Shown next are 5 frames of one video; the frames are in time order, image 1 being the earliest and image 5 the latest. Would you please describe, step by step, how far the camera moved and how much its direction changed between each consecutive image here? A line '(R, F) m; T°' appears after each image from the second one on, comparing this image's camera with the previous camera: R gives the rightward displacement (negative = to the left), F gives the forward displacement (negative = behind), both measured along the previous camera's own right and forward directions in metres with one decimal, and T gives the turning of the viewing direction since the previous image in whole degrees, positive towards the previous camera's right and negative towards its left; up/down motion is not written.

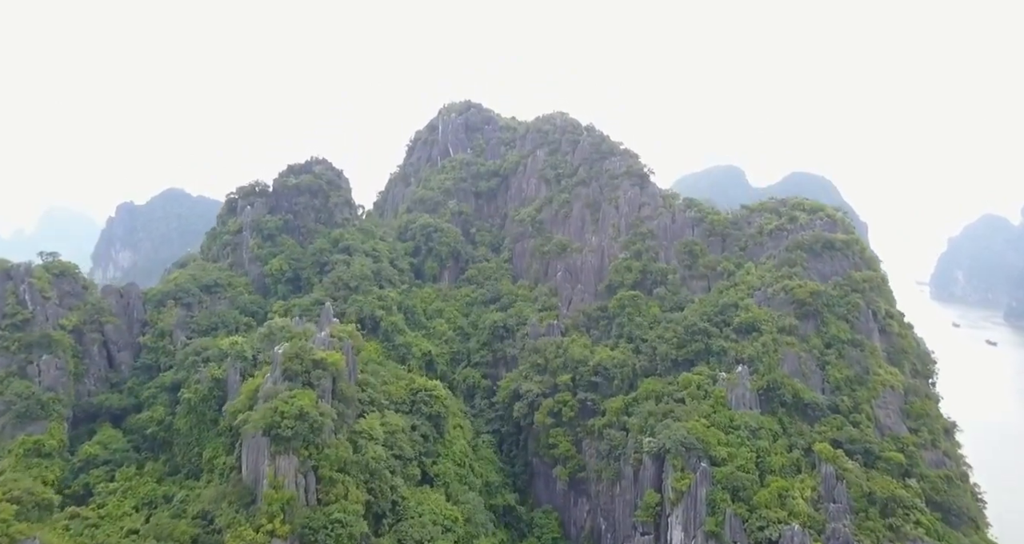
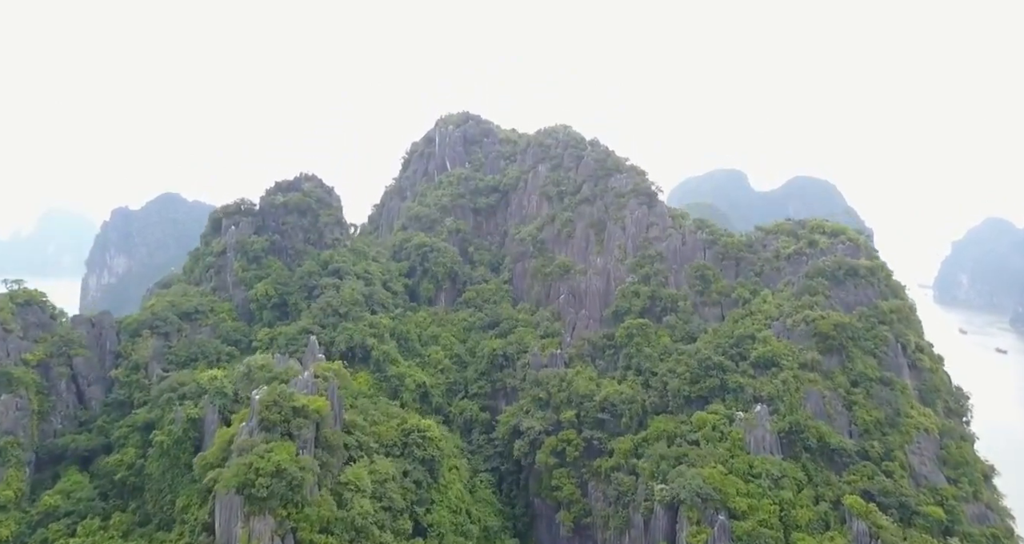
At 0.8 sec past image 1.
(0.0, +1.7) m; 0°
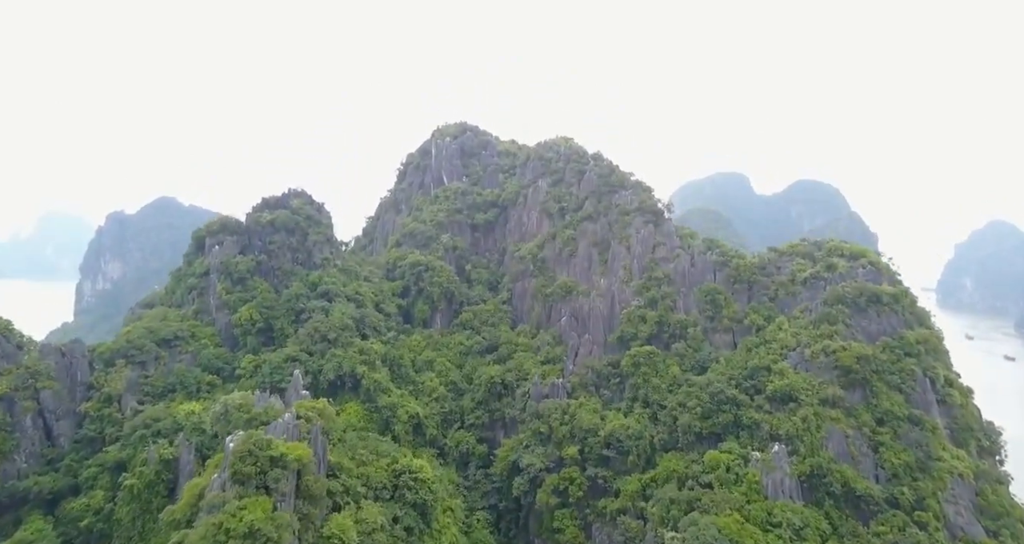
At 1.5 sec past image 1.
(0.0, +1.5) m; 0°
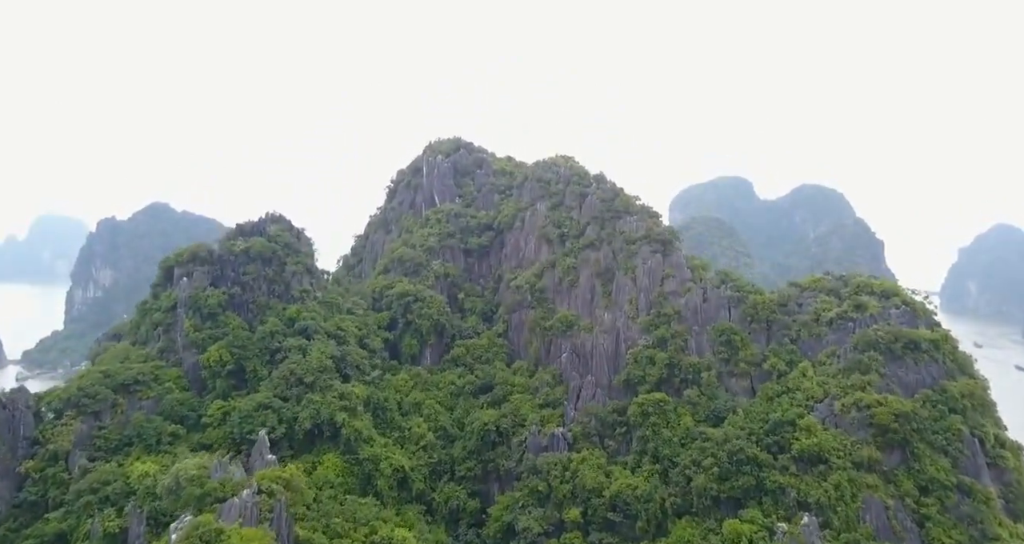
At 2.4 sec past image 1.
(+0.1, +2.3) m; 0°
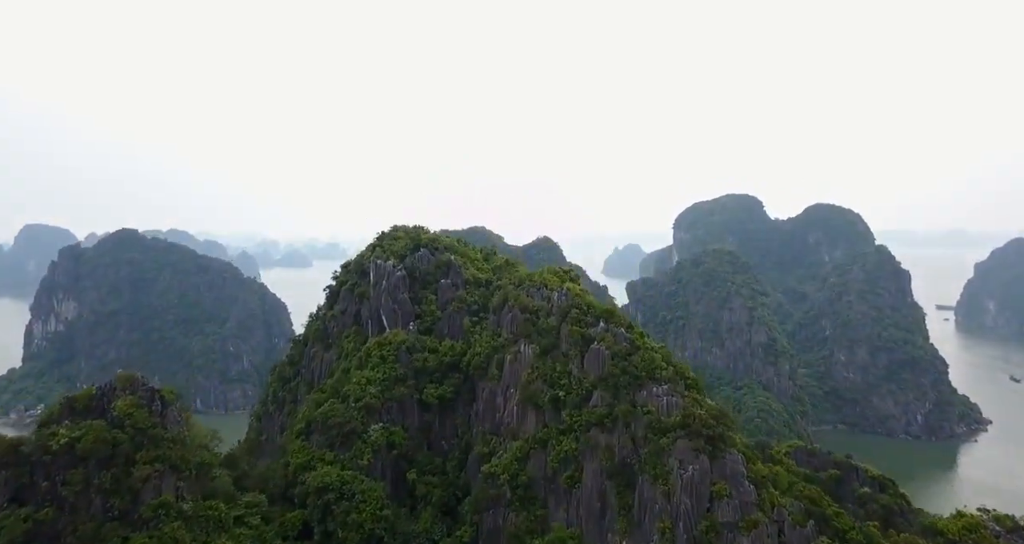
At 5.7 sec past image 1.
(+0.8, +8.9) m; 0°
